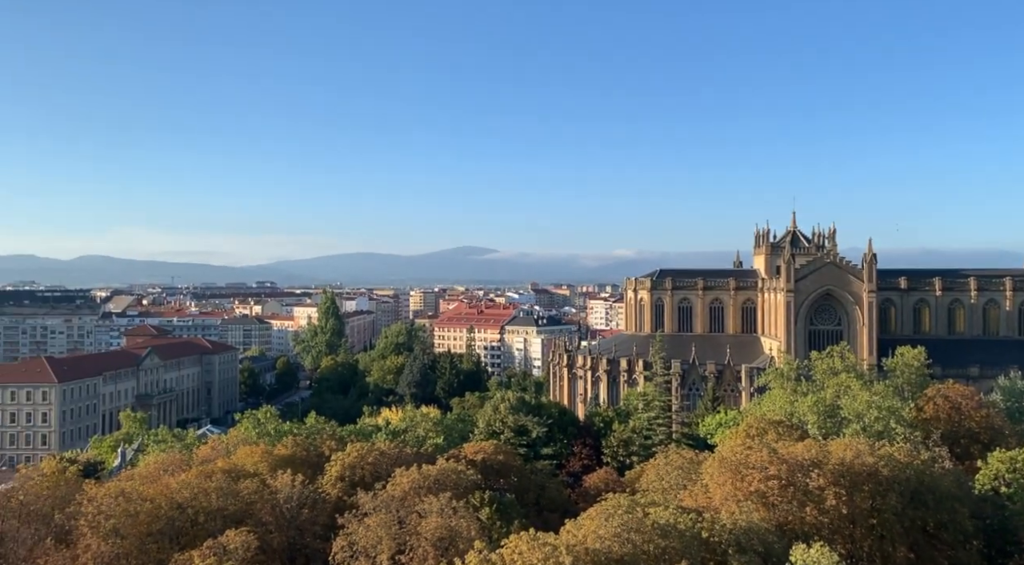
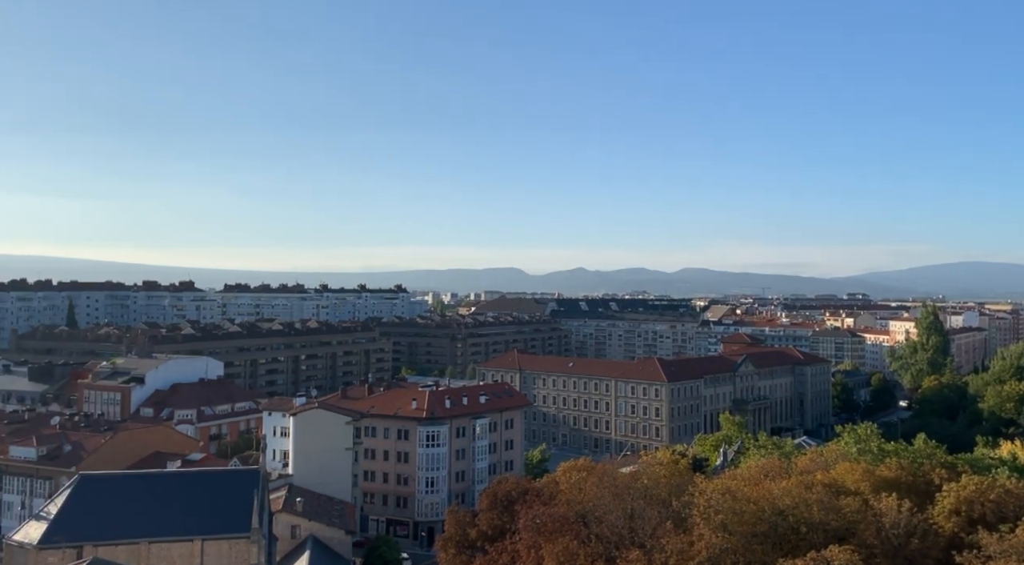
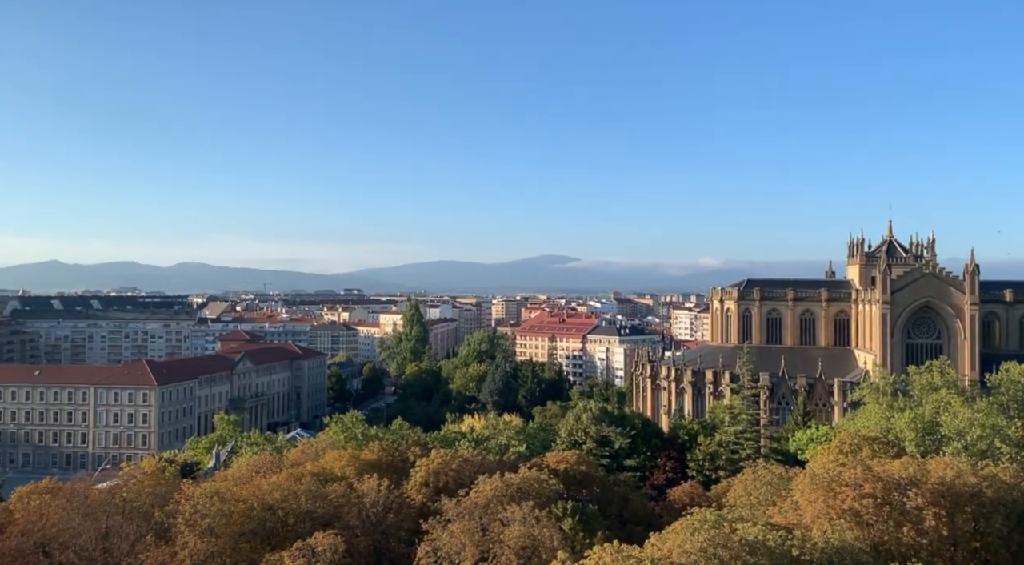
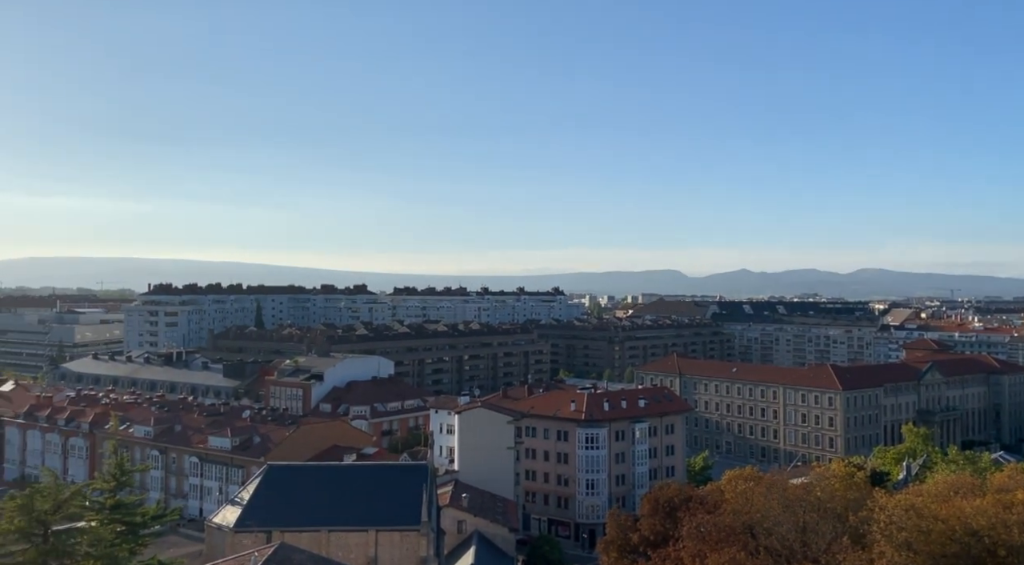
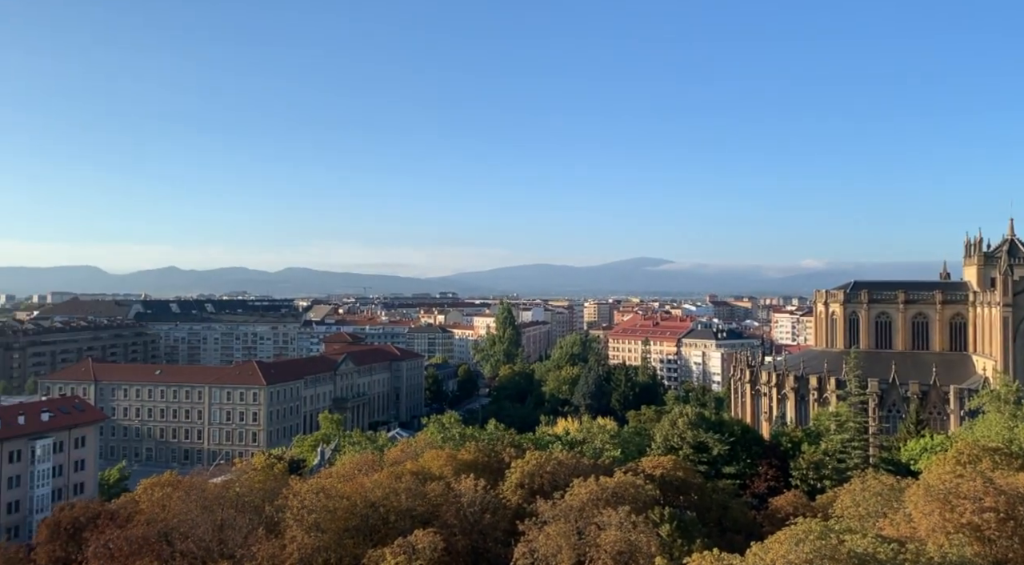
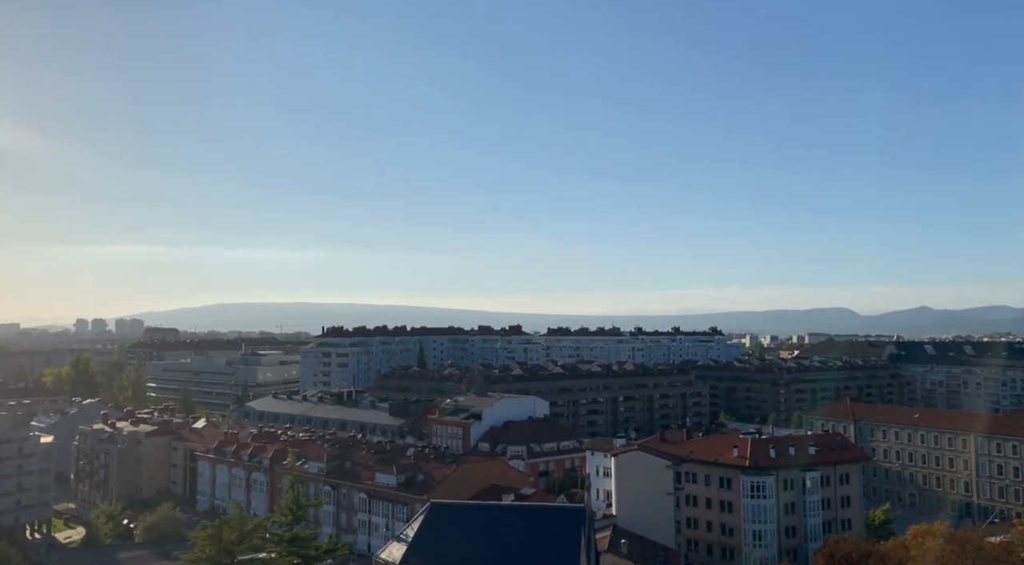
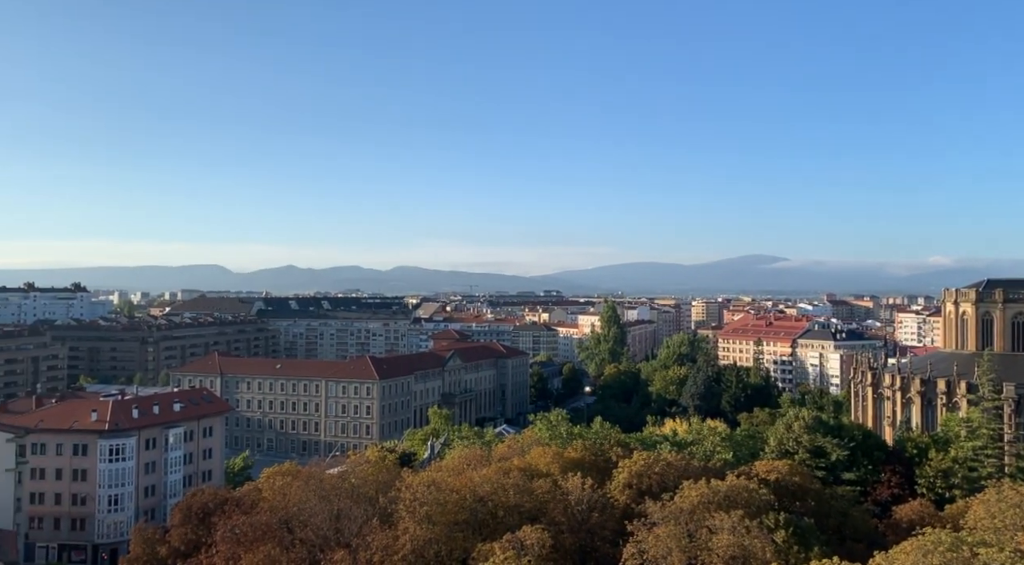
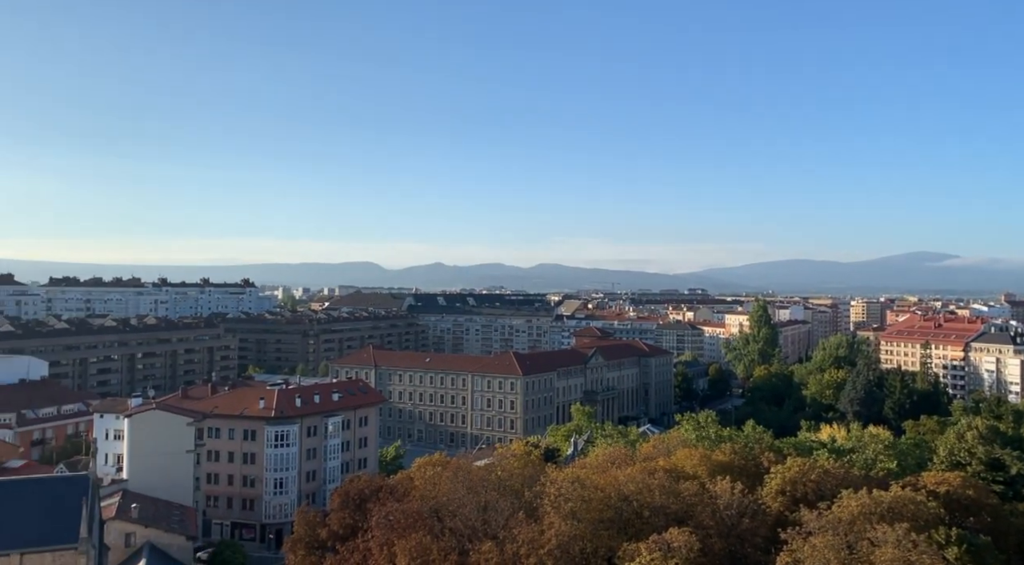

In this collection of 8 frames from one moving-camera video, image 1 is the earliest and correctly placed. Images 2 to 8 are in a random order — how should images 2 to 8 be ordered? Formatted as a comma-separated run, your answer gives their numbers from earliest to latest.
3, 5, 7, 8, 2, 4, 6
